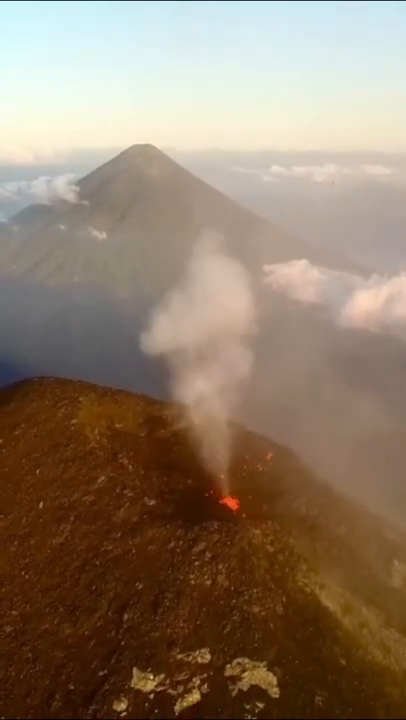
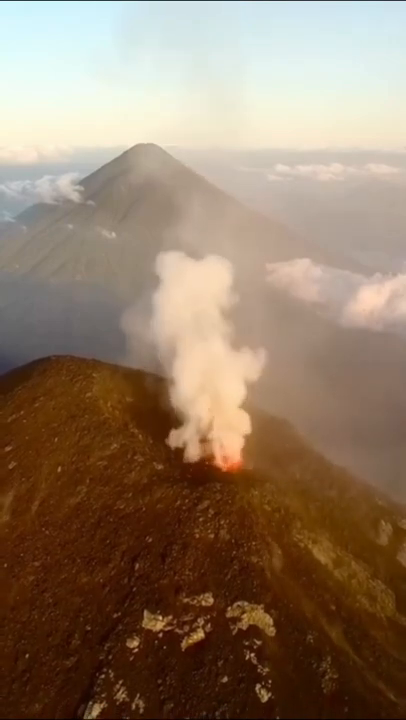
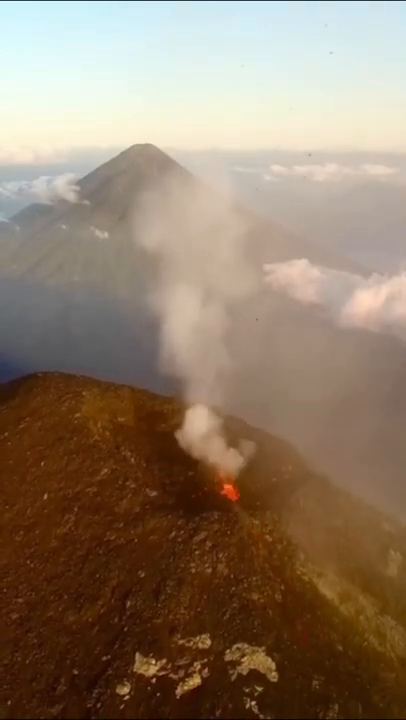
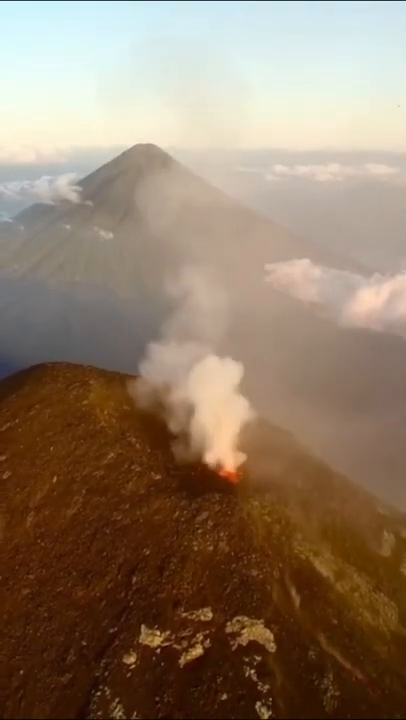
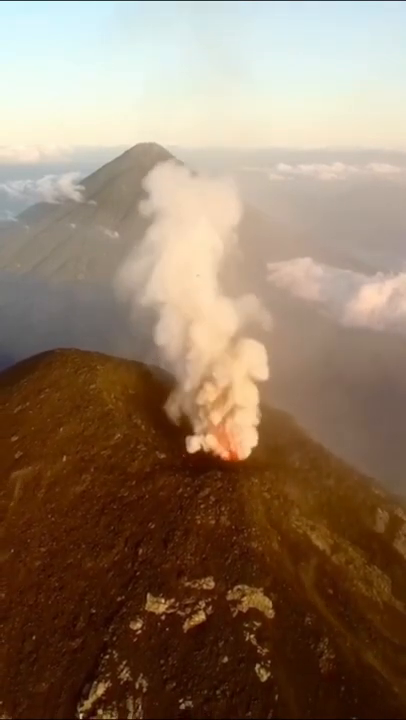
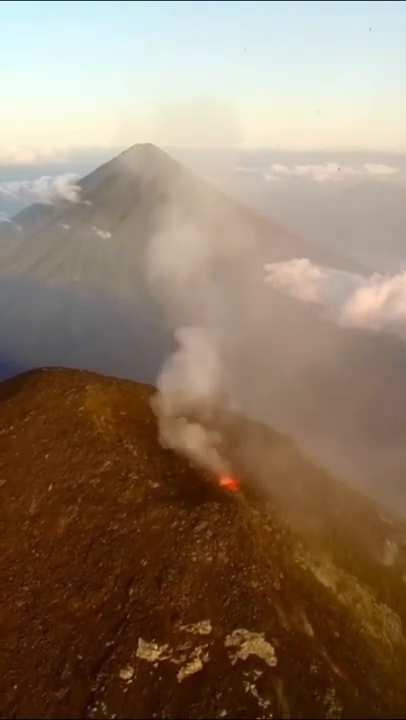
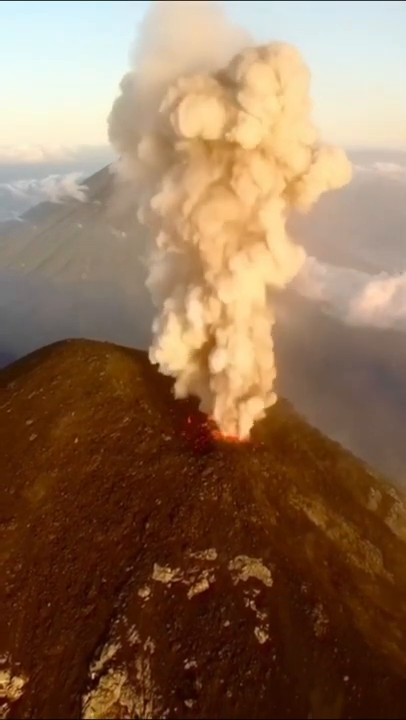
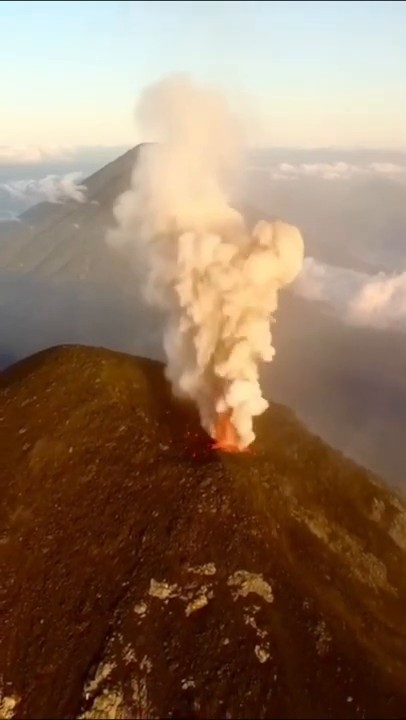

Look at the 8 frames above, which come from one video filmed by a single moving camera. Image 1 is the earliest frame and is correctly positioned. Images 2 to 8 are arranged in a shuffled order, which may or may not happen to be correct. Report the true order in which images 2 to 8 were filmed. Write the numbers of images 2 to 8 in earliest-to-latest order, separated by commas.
3, 6, 4, 2, 5, 8, 7
